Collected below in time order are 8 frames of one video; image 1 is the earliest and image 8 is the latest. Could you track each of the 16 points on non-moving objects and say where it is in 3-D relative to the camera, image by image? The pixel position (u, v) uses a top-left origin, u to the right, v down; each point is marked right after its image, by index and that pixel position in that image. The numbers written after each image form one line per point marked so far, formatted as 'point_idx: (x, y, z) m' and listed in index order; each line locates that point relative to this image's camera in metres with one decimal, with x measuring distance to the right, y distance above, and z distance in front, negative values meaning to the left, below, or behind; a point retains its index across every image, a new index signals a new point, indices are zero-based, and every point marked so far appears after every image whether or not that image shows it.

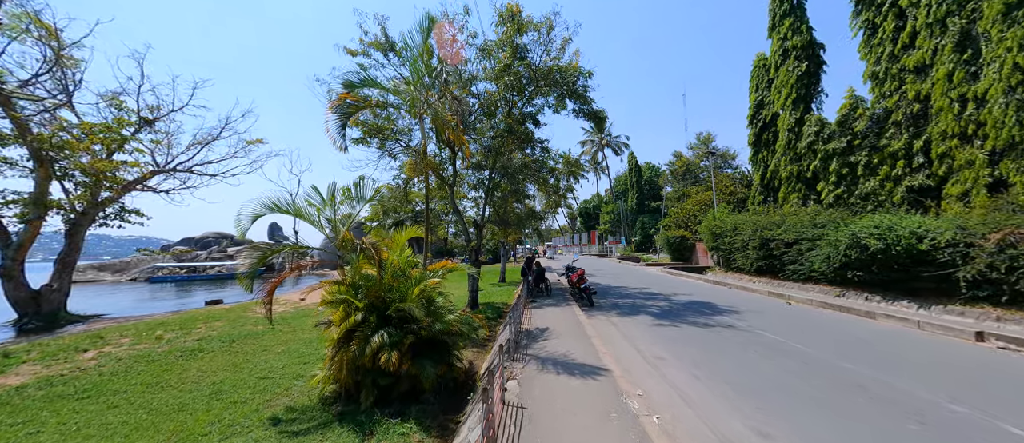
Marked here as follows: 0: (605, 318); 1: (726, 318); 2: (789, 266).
0: (+2.0, -2.1, +7.8) m
1: (+4.6, -2.1, +7.6) m
2: (+10.9, -1.7, +13.9) m
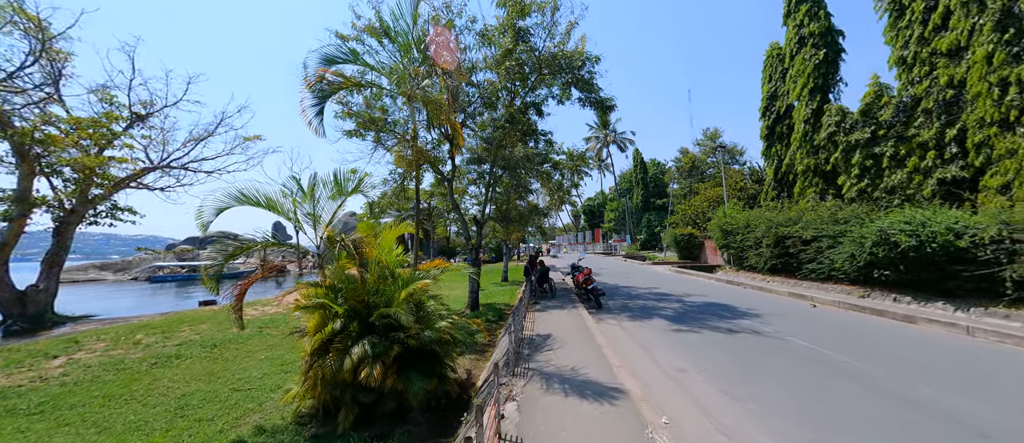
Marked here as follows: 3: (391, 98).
0: (+2.0, -2.0, +7.1) m
1: (+4.6, -2.0, +6.9) m
2: (+10.9, -1.6, +13.2) m
3: (-3.6, +3.6, +10.5) m
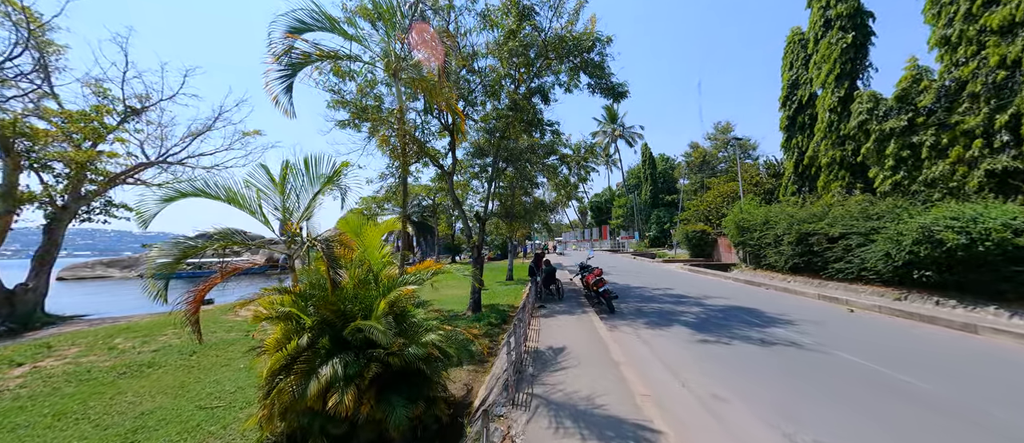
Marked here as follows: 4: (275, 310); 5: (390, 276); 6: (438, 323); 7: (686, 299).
0: (+2.1, -1.9, +6.3) m
1: (+4.7, -1.9, +6.1) m
2: (+11.1, -1.4, +12.2) m
3: (-3.4, +3.7, +9.8) m
4: (-2.4, -0.9, +3.7) m
5: (-1.6, -0.7, +4.5) m
6: (-0.9, -1.3, +4.5) m
7: (+4.5, -2.0, +9.2) m
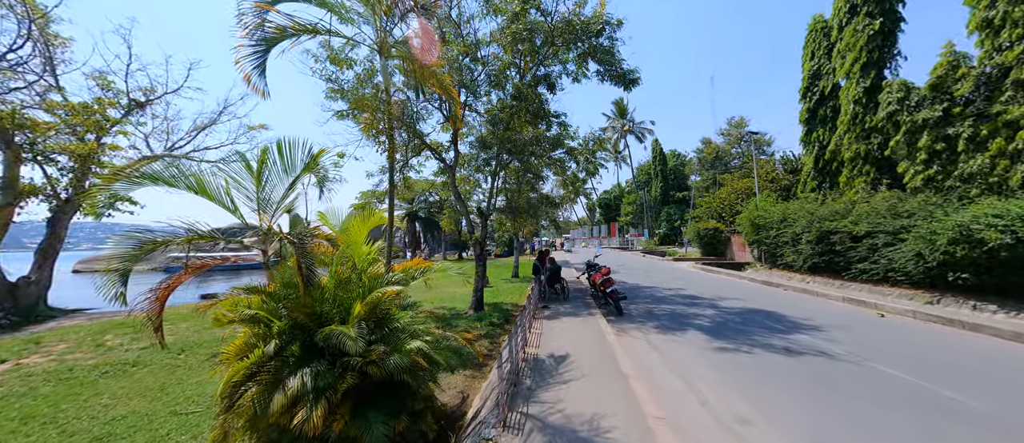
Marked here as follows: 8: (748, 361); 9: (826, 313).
0: (+2.1, -1.8, +5.8) m
1: (+4.6, -1.8, +5.6) m
2: (+11.2, -1.4, +11.5) m
3: (-3.3, +3.9, +9.4) m
4: (-2.5, -0.8, +3.3) m
5: (-1.6, -0.6, +4.1) m
6: (-1.0, -1.2, +4.1) m
7: (+4.6, -1.9, +8.7) m
8: (+3.2, -1.9, +4.8) m
9: (+6.3, -1.8, +7.1) m
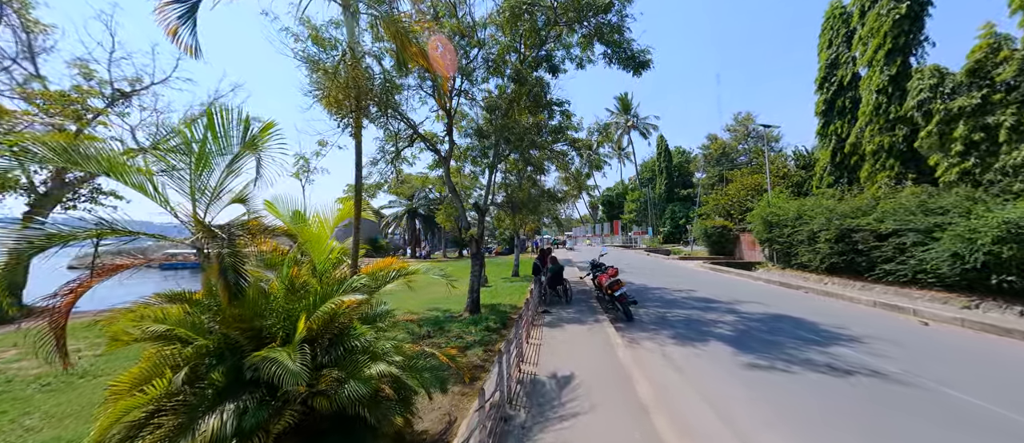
0: (+2.0, -1.8, +5.1) m
1: (+4.6, -1.8, +4.8) m
2: (+11.2, -1.3, +10.7) m
3: (-3.4, +4.0, +8.6) m
4: (-2.6, -0.8, +2.5) m
5: (-1.7, -0.5, +3.4) m
6: (-1.0, -1.1, +3.3) m
7: (+4.5, -1.8, +7.9) m
8: (+3.1, -1.8, +4.0) m
9: (+6.2, -1.8, +6.3) m
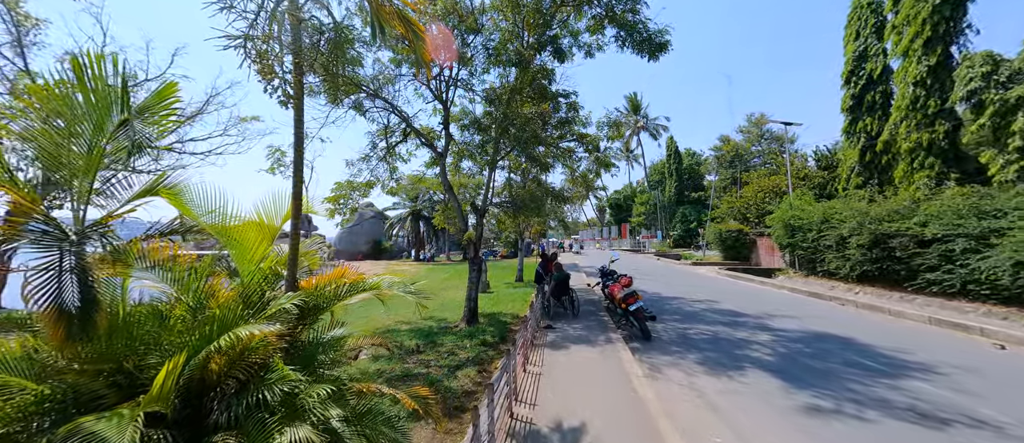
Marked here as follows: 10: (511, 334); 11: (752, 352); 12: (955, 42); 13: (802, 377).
0: (+2.0, -1.8, +4.2) m
1: (+4.5, -1.8, +3.8) m
2: (+11.2, -1.4, +9.6) m
3: (-3.3, +4.0, +7.8) m
4: (-2.7, -0.7, +1.7) m
5: (-1.8, -0.5, +2.5) m
6: (-1.1, -1.1, +2.4) m
7: (+4.5, -1.9, +7.0) m
8: (+3.0, -1.8, +3.0) m
9: (+6.2, -1.8, +5.3) m
10: (0.0, -2.6, +8.2) m
11: (+3.4, -1.8, +5.0) m
12: (+14.0, +5.7, +11.2) m
13: (+3.3, -1.8, +4.1) m
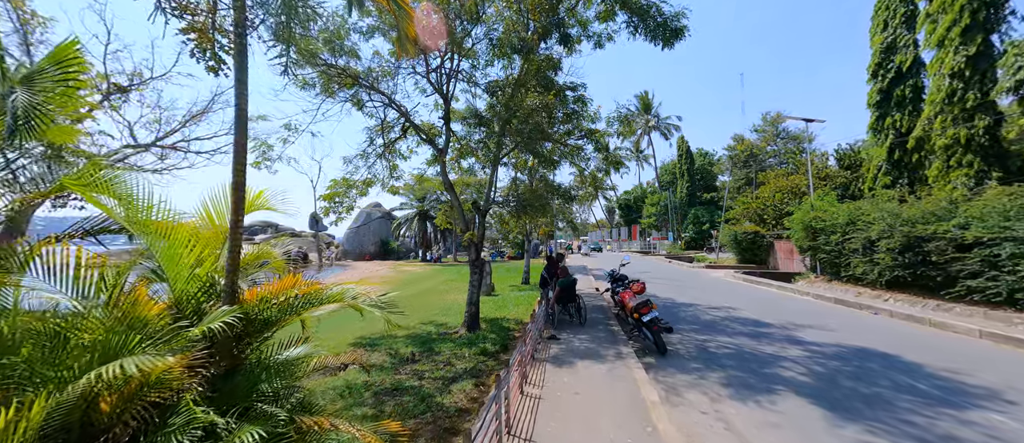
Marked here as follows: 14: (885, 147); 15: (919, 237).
0: (+1.9, -1.8, +3.6) m
1: (+4.5, -1.8, +3.2) m
2: (+11.3, -1.5, +8.8) m
3: (-3.3, +4.0, +7.4) m
4: (-2.8, -0.7, +1.2) m
5: (-1.8, -0.5, +2.0) m
6: (-1.2, -1.1, +2.0) m
7: (+4.5, -1.9, +6.3) m
8: (+2.9, -1.8, +2.5) m
9: (+6.2, -1.8, +4.7) m
10: (0.0, -2.6, +7.6) m
11: (+3.4, -1.8, +4.4) m
12: (+14.1, +5.6, +10.4) m
13: (+3.3, -1.8, +3.5) m
14: (+14.1, +2.8, +13.5) m
15: (+11.5, -0.4, +10.0) m
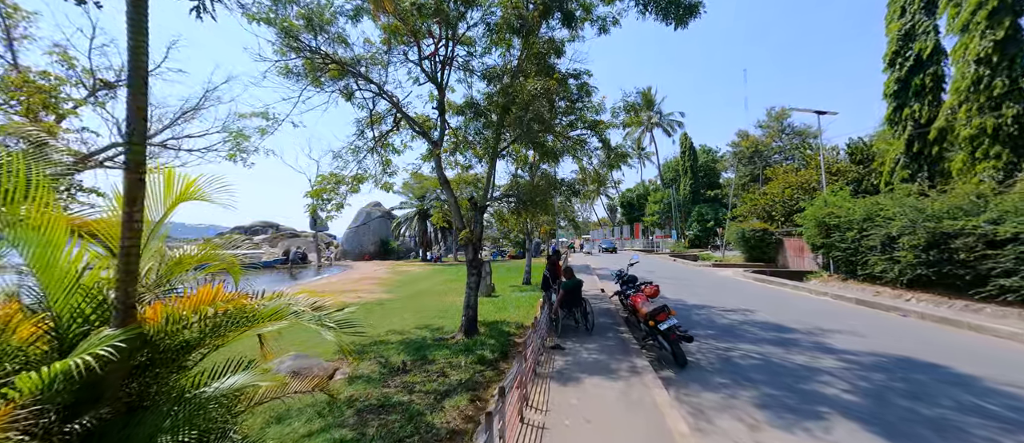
0: (+1.9, -1.7, +3.0) m
1: (+4.4, -1.7, +2.6) m
2: (+11.3, -1.3, +8.2) m
3: (-3.3, +4.0, +6.8) m
4: (-2.8, -0.7, +0.7) m
5: (-1.9, -0.5, +1.5) m
6: (-1.2, -1.1, +1.4) m
7: (+4.5, -1.8, +5.8) m
8: (+2.9, -1.7, +1.9) m
9: (+6.2, -1.8, +4.1) m
10: (0.0, -2.5, +7.1) m
11: (+3.3, -1.8, +3.8) m
12: (+14.1, +5.7, +9.7) m
13: (+3.3, -1.7, +2.9) m
14: (+14.1, +3.0, +12.9) m
15: (+11.5, -0.3, +9.4) m
